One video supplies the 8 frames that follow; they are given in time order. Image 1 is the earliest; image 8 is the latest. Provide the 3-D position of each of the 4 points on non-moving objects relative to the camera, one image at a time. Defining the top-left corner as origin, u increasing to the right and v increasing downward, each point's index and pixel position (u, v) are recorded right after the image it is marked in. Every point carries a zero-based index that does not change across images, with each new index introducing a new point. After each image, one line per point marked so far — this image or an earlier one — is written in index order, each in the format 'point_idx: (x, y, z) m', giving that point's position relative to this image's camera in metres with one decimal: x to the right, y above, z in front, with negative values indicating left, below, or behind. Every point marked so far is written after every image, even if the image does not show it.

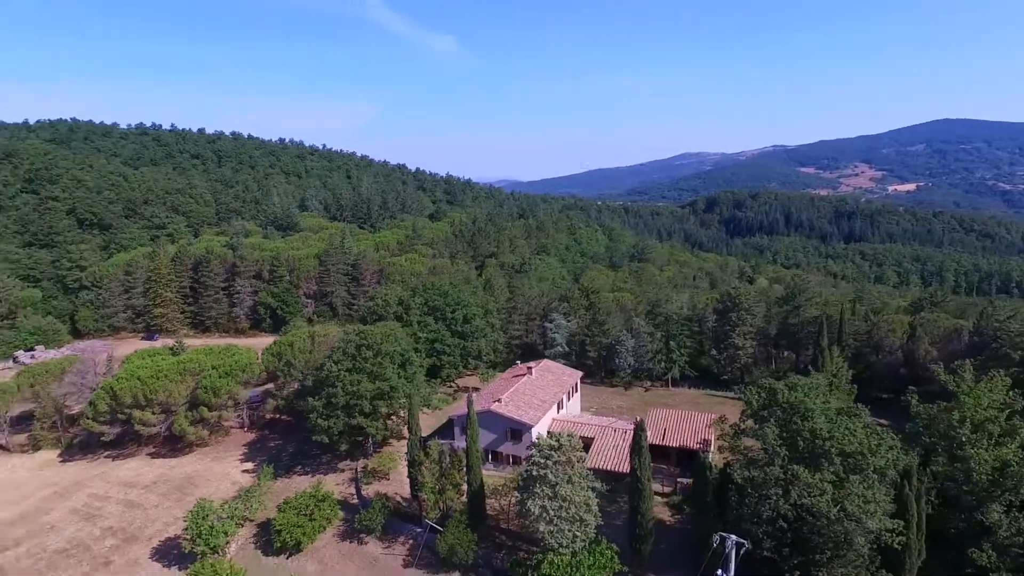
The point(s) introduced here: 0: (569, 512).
0: (+1.5, -6.4, +17.6) m
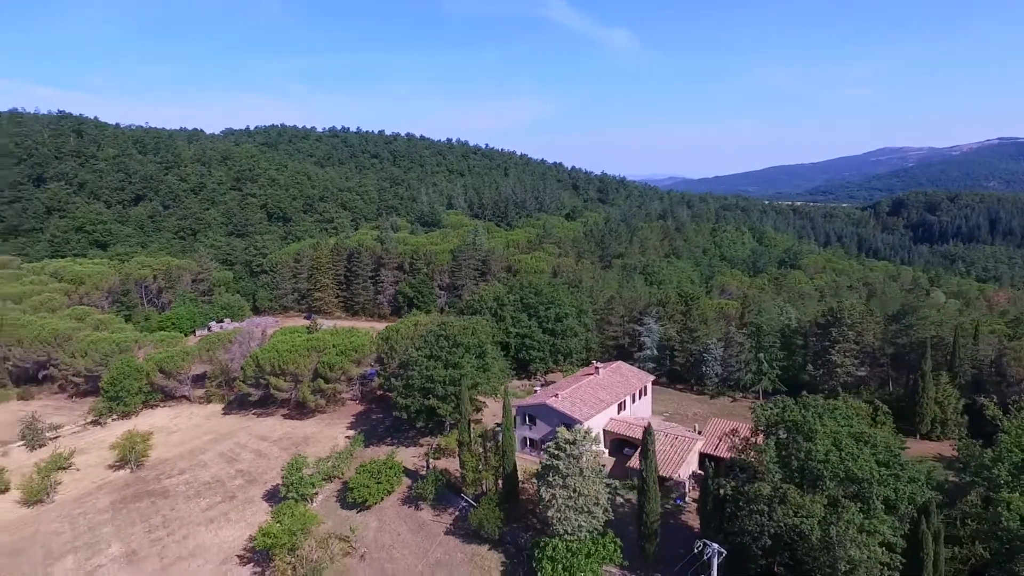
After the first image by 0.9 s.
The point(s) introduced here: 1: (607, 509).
0: (+1.9, -6.6, +18.9) m
1: (+2.8, -6.9, +19.4) m
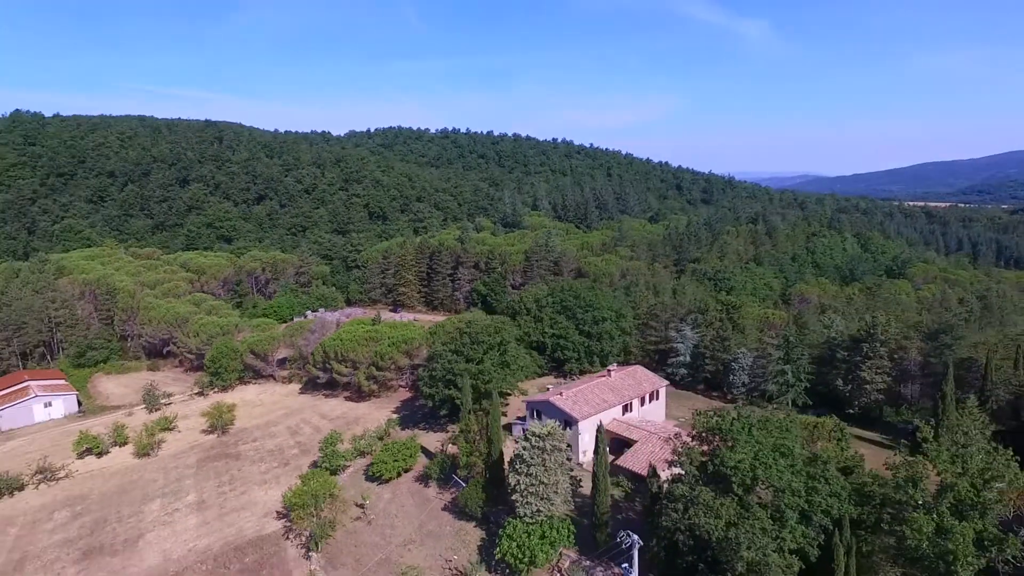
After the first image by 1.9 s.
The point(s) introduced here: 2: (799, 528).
0: (+0.8, -6.8, +20.9) m
1: (+1.8, -7.2, +21.3) m
2: (+7.6, -6.3, +16.1) m
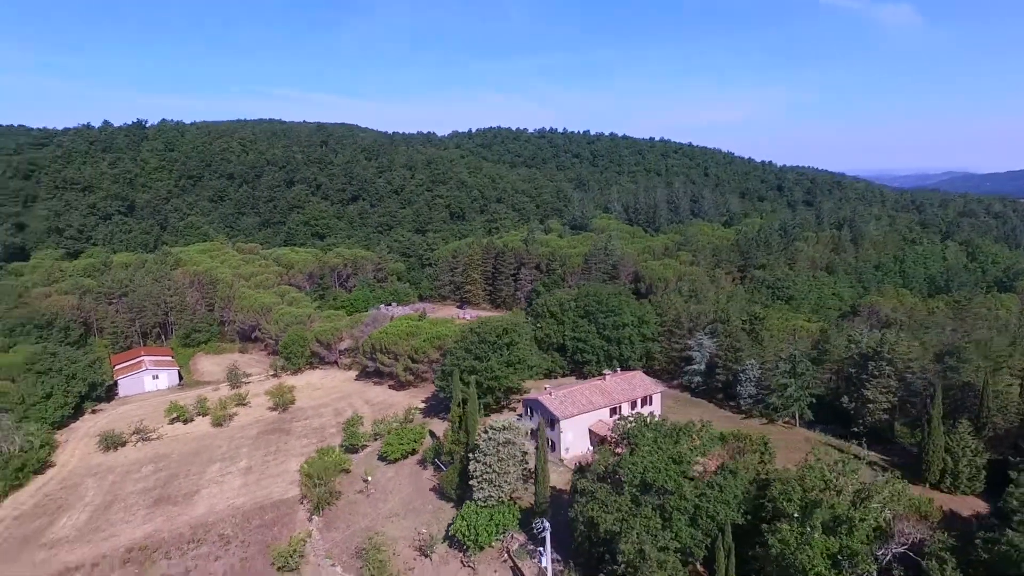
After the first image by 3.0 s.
0: (-0.8, -7.2, +23.3) m
1: (+0.2, -7.6, +23.6) m
2: (+5.0, -6.9, +17.4) m
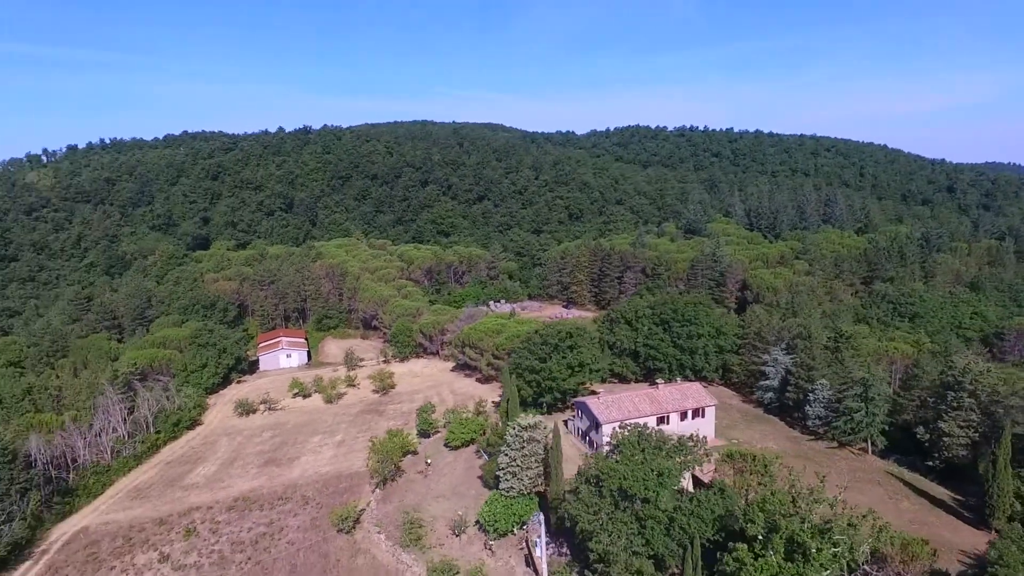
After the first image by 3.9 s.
0: (+0.1, -7.5, +25.3) m
1: (+1.1, -7.9, +25.2) m
2: (+4.4, -7.4, +18.2) m
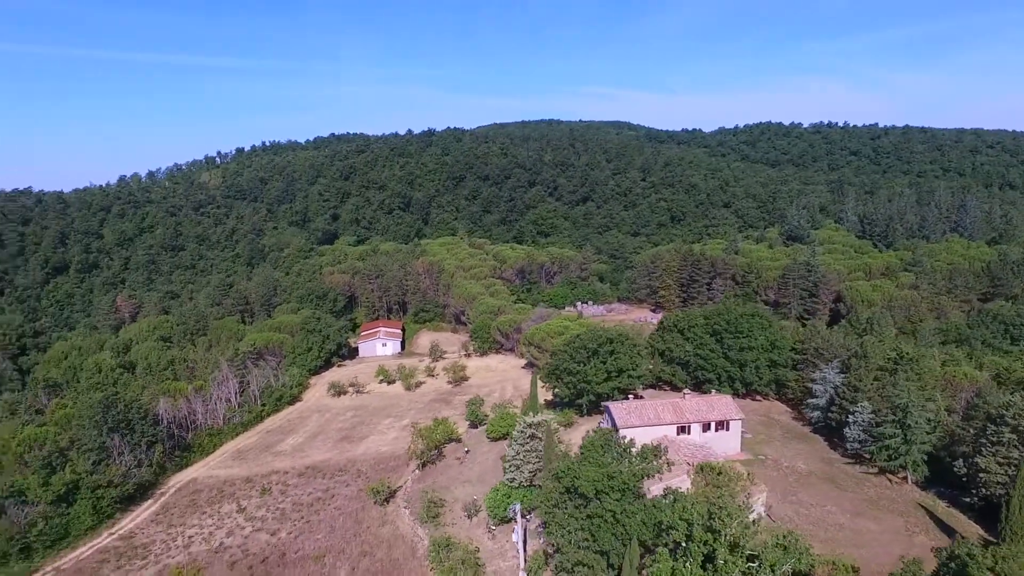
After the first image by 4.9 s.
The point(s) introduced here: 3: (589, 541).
0: (+0.2, -7.8, +27.4) m
1: (+1.2, -8.3, +27.2) m
2: (+3.0, -7.9, +19.6) m
3: (+2.6, -8.1, +19.7) m
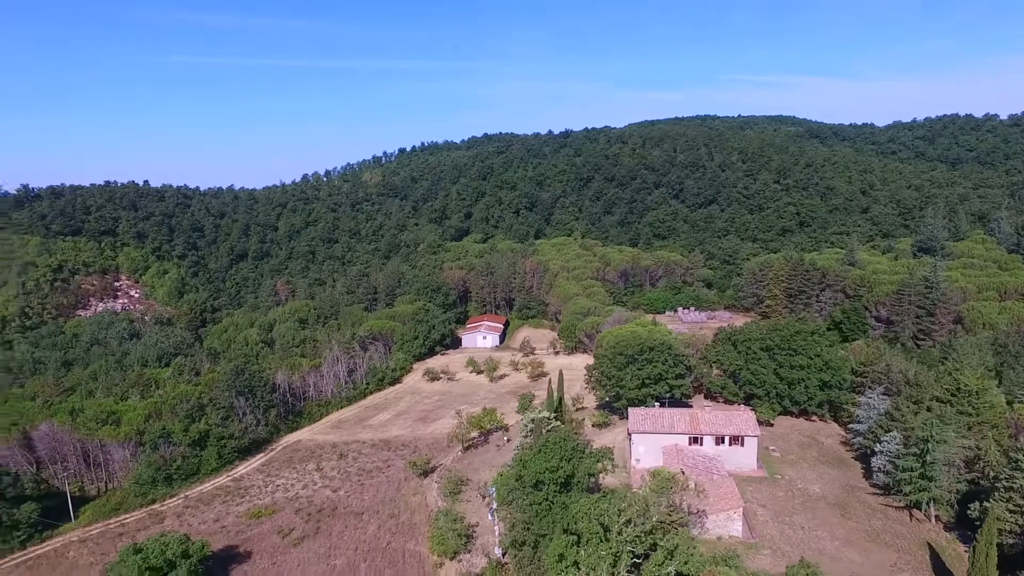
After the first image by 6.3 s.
0: (+0.4, -8.1, +30.4) m
1: (+1.2, -8.7, +30.0) m
2: (+1.1, -8.4, +22.2) m
3: (+0.7, -8.6, +22.4) m
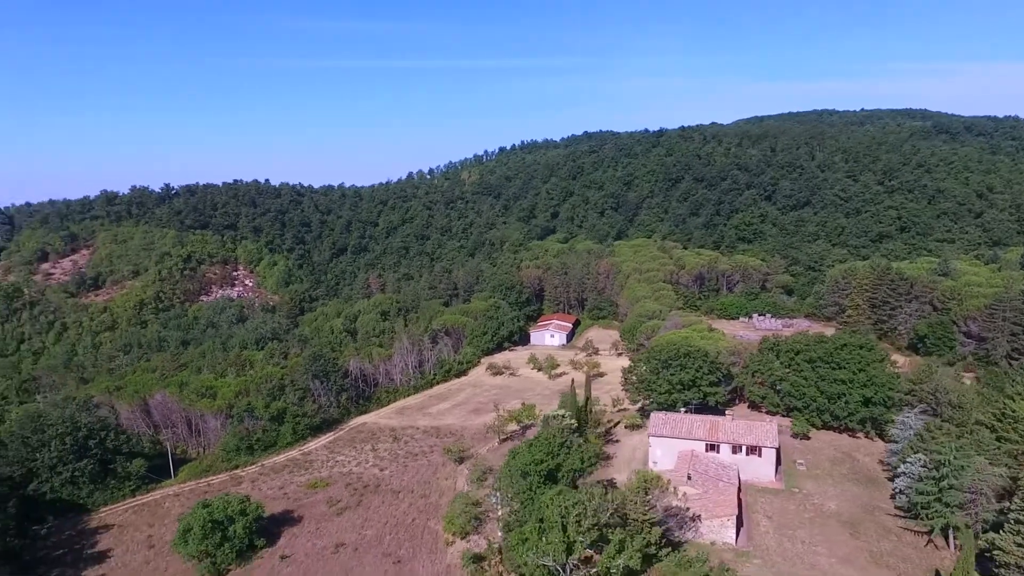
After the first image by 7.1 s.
0: (+1.2, -8.3, +32.3) m
1: (+1.9, -8.9, +31.7) m
2: (+0.5, -8.6, +24.0) m
3: (+0.2, -8.7, +24.3) m
